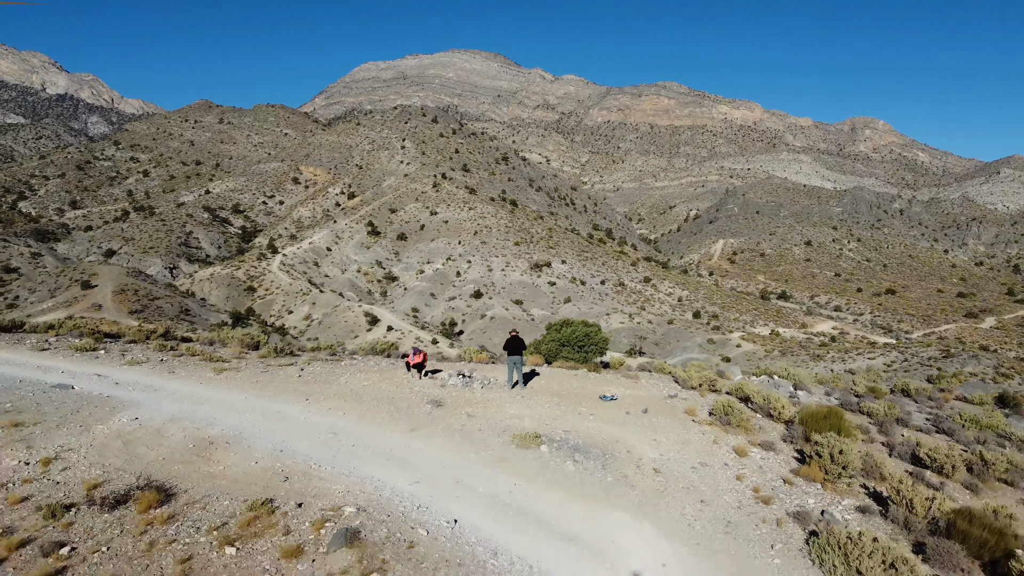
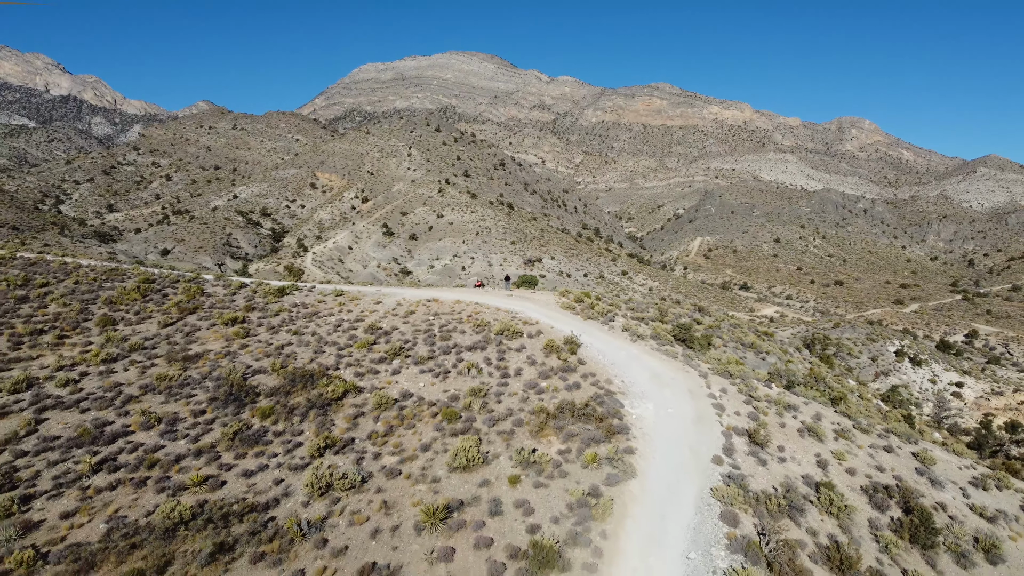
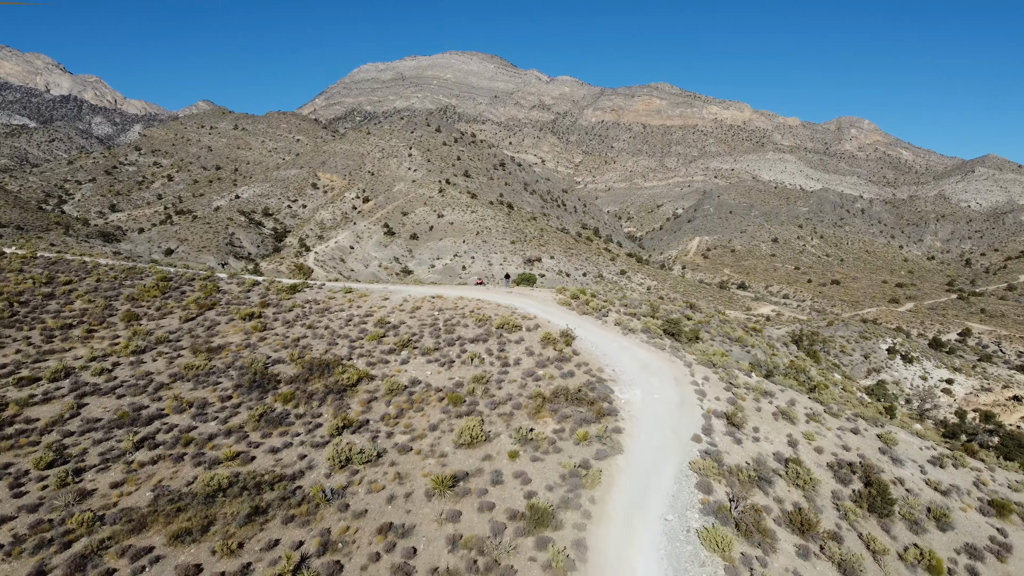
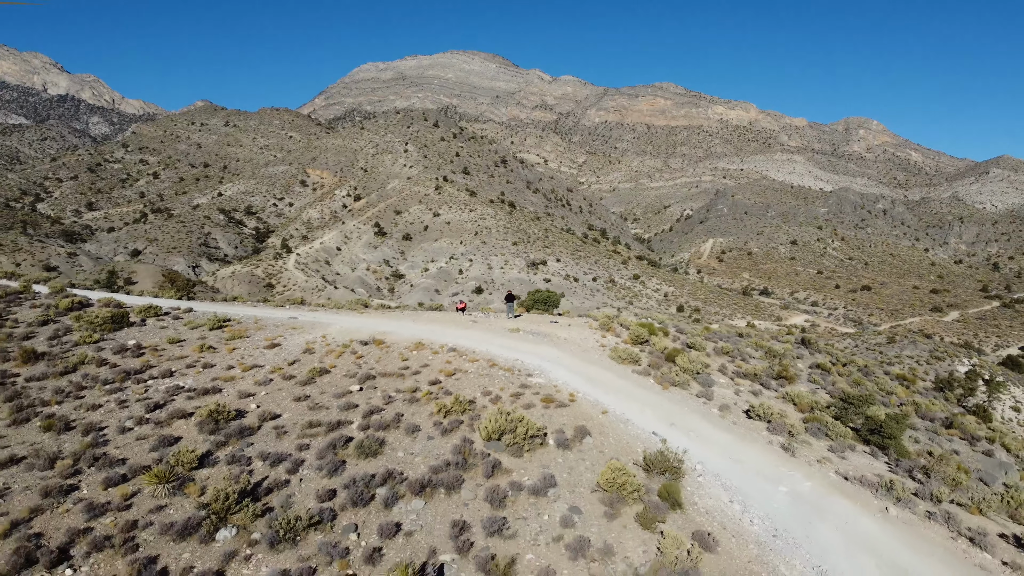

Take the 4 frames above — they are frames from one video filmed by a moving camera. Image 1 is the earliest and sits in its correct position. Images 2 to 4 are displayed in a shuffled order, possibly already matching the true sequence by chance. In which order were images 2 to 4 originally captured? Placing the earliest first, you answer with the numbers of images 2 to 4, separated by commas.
4, 2, 3
